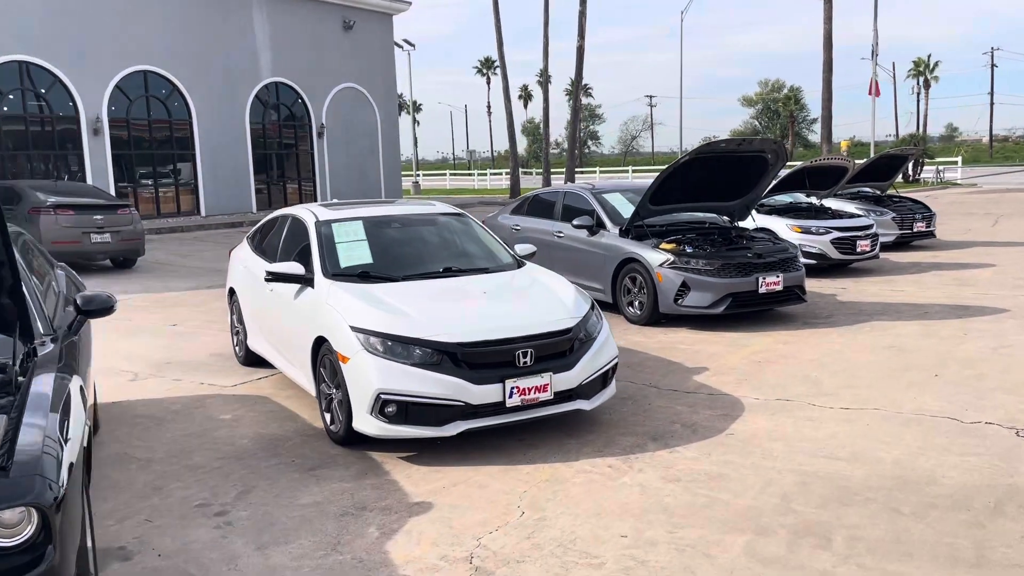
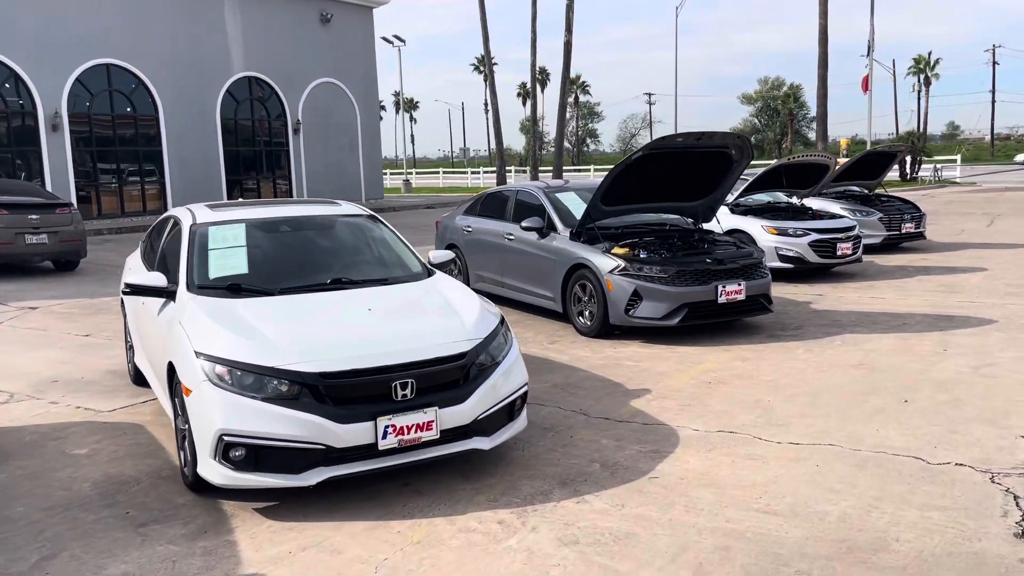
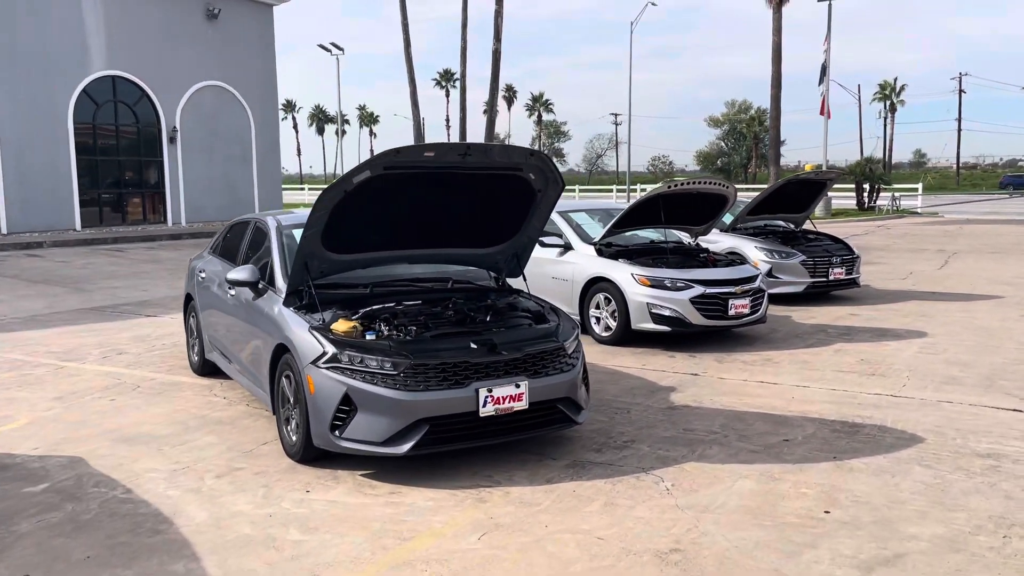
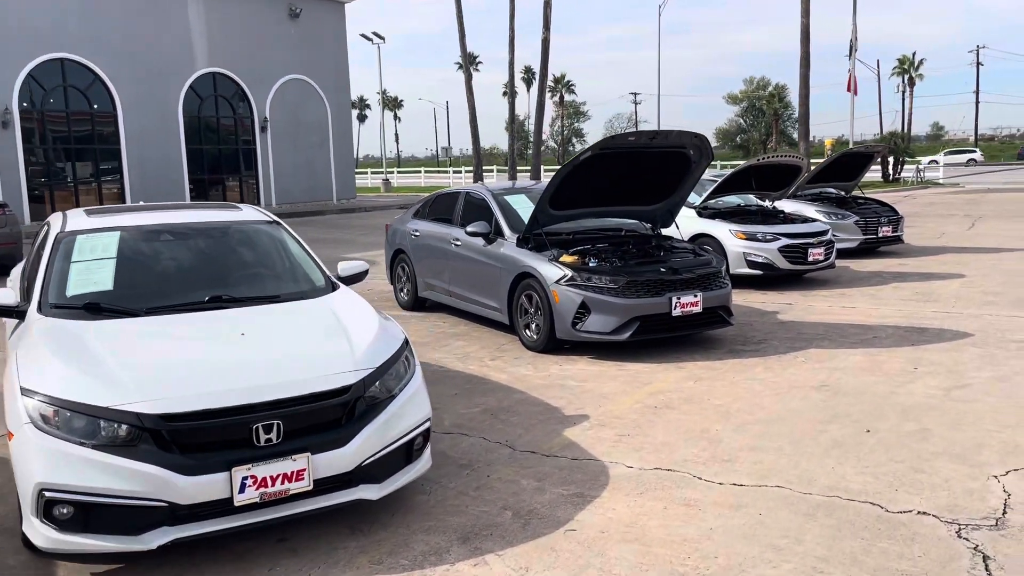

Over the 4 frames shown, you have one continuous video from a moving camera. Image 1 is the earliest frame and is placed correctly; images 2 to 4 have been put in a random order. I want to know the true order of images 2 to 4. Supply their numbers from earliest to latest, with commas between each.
2, 4, 3
